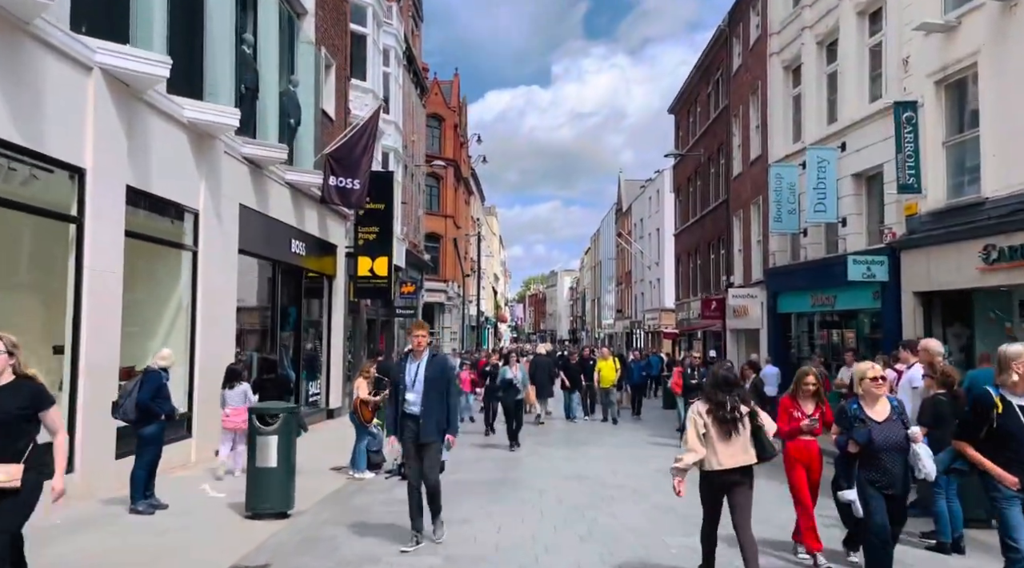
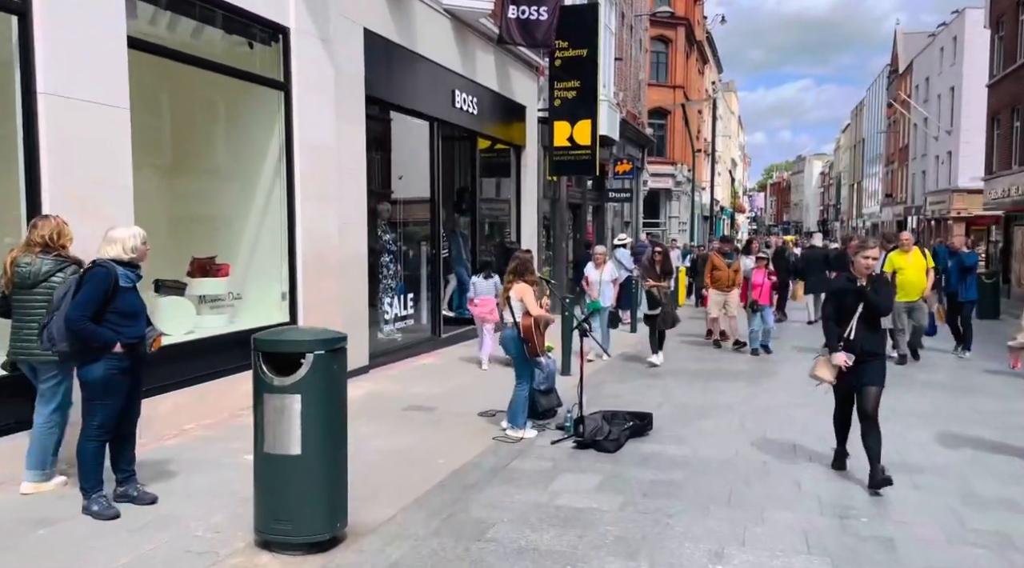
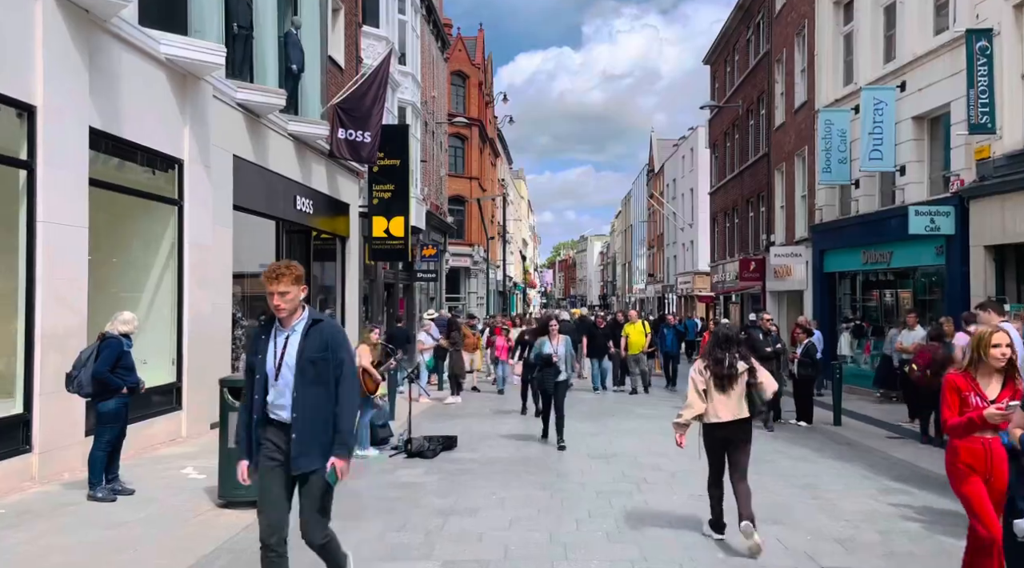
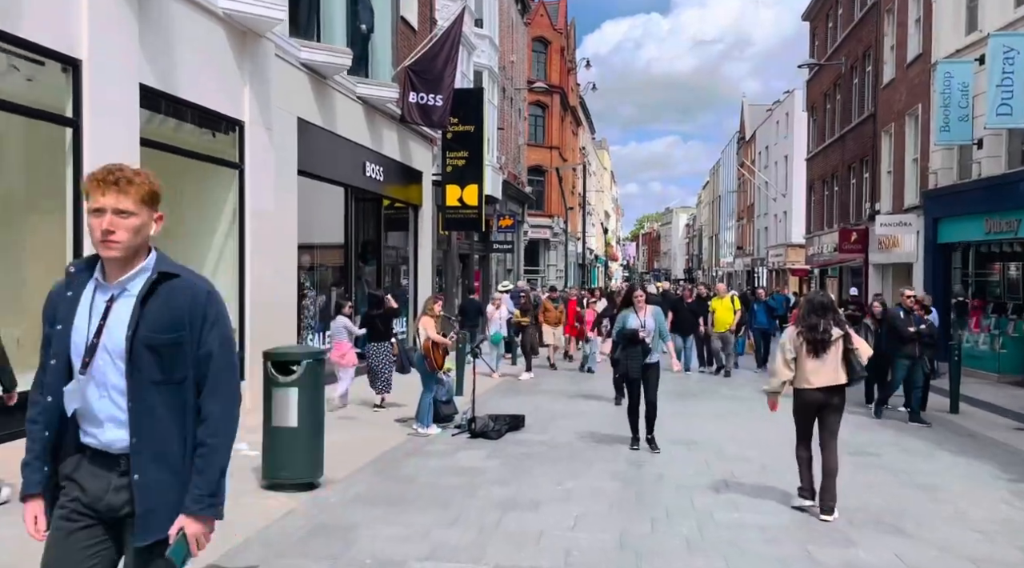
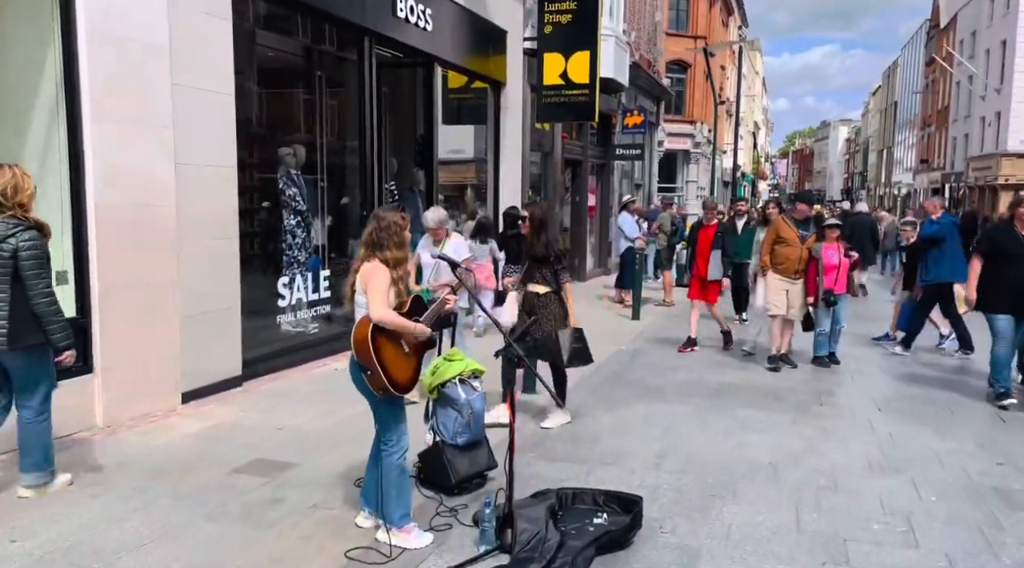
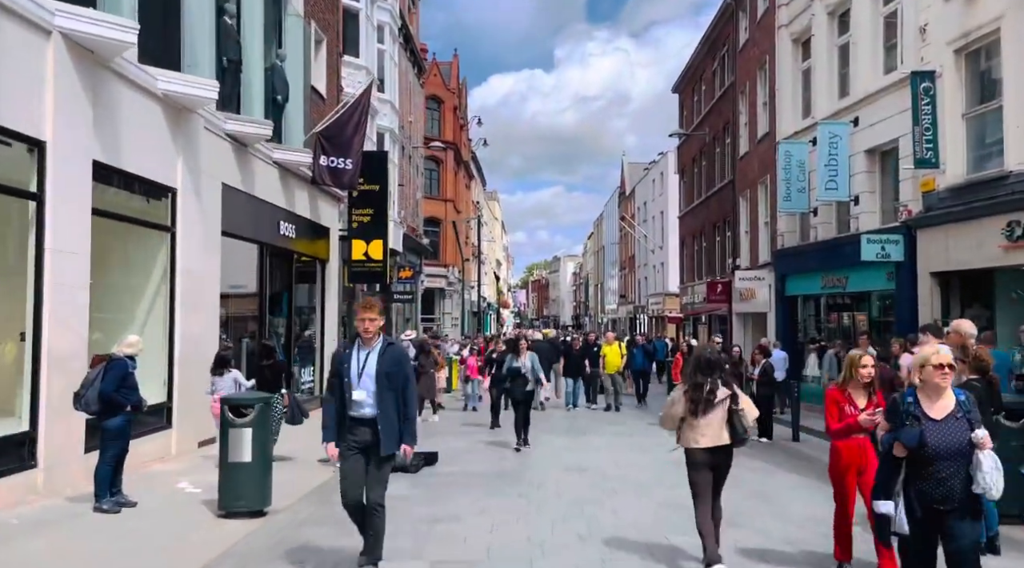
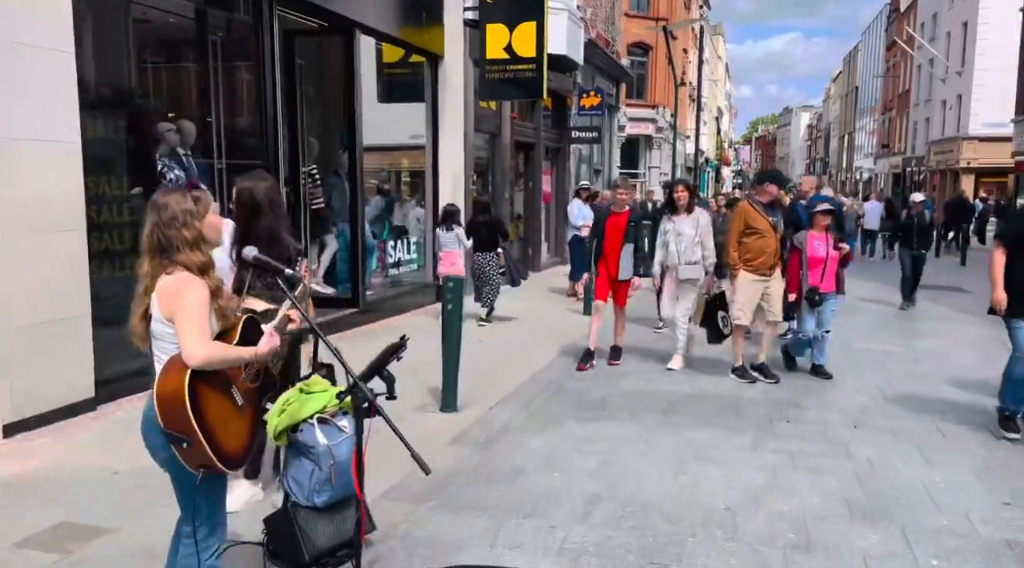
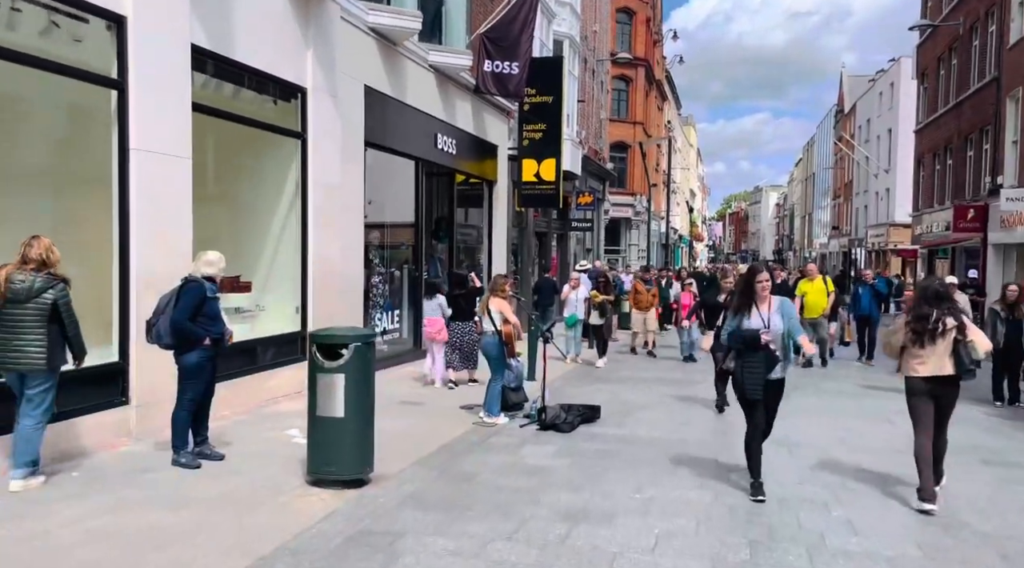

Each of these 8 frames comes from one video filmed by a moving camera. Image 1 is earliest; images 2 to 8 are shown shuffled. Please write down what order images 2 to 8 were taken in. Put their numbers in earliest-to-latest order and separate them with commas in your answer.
6, 3, 4, 8, 2, 5, 7
